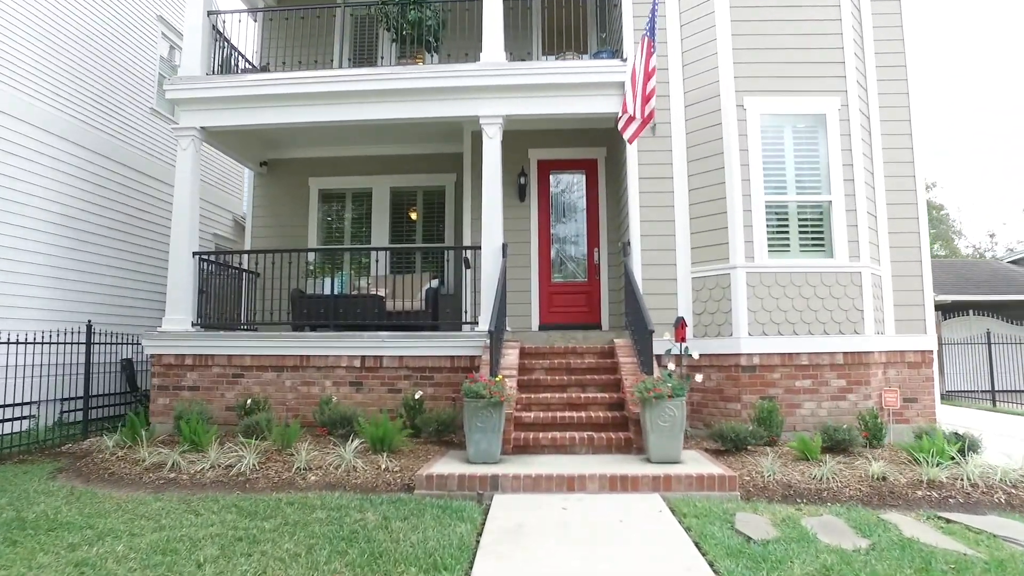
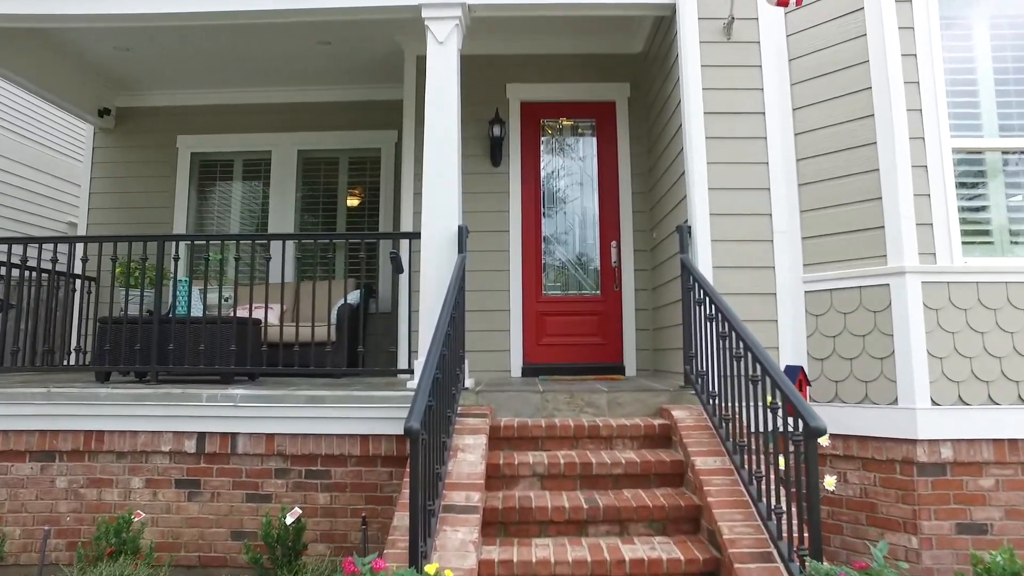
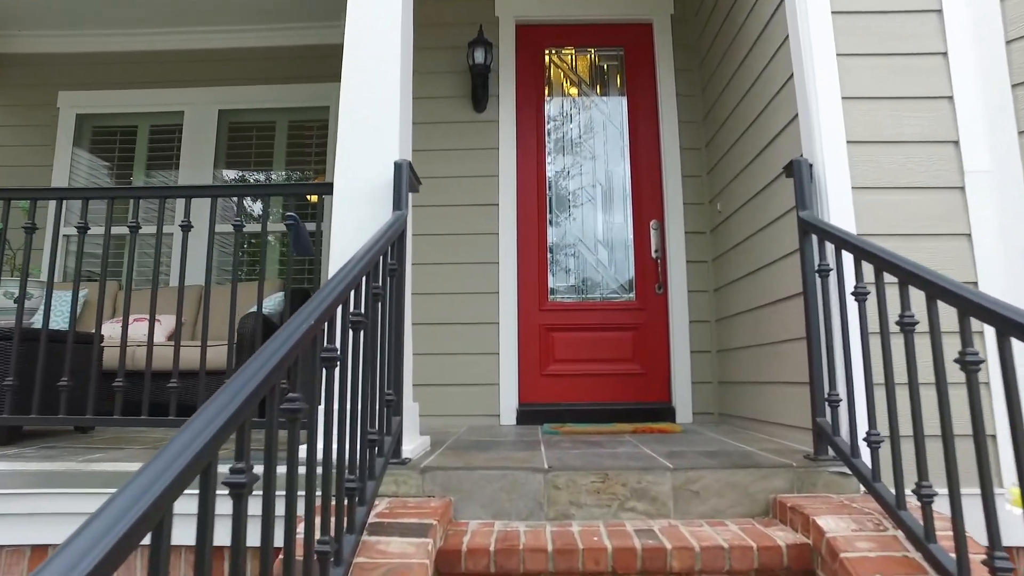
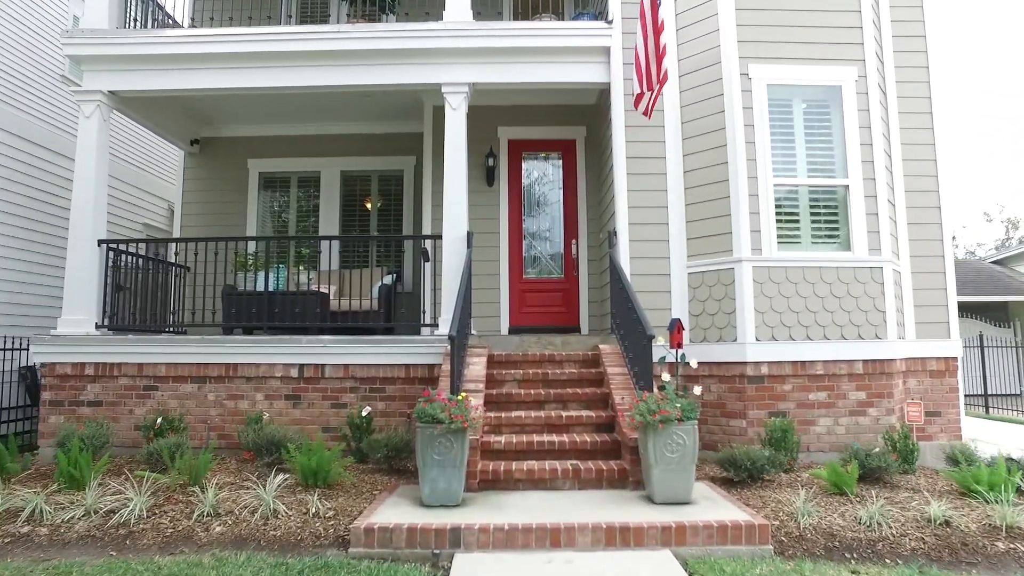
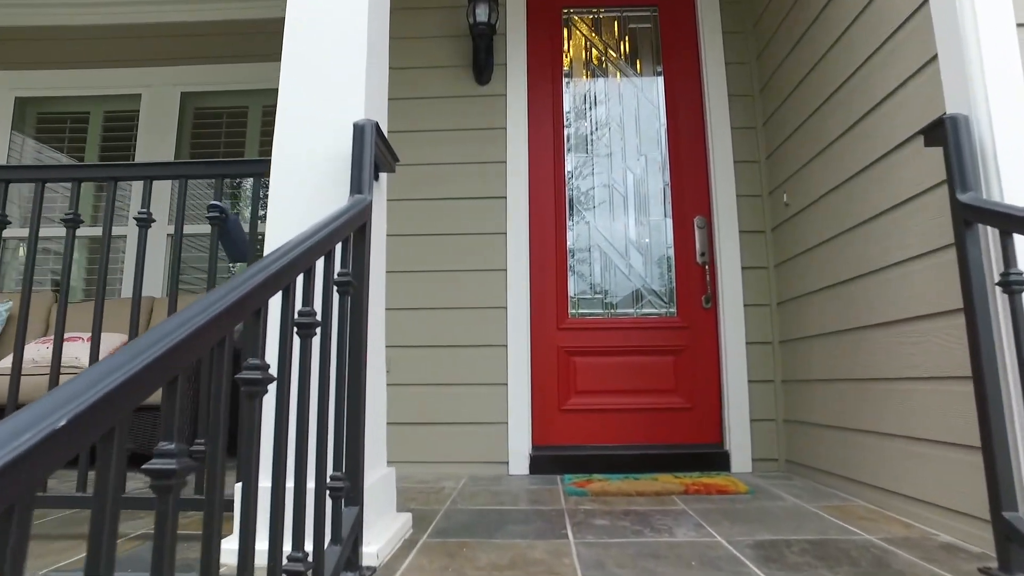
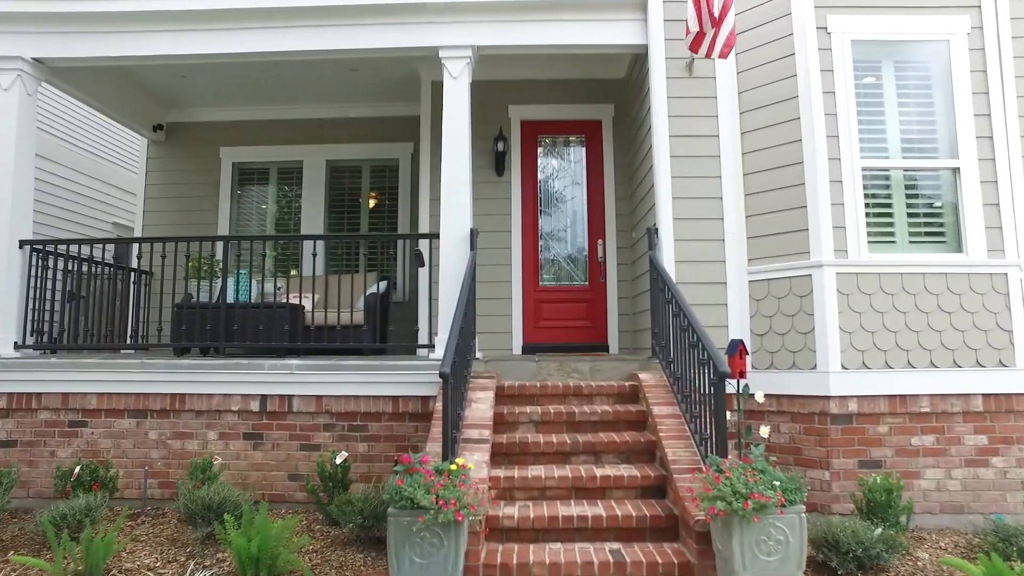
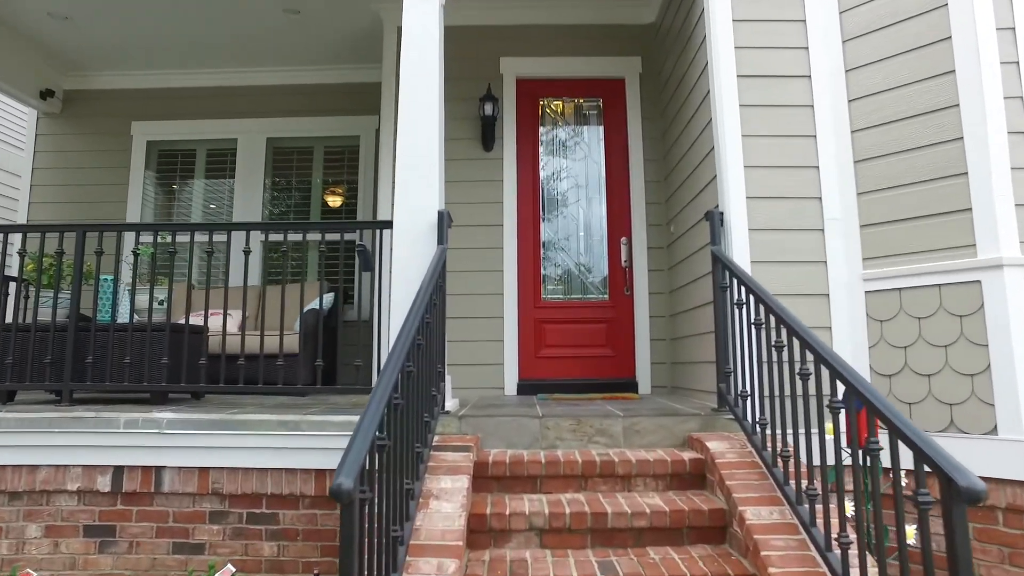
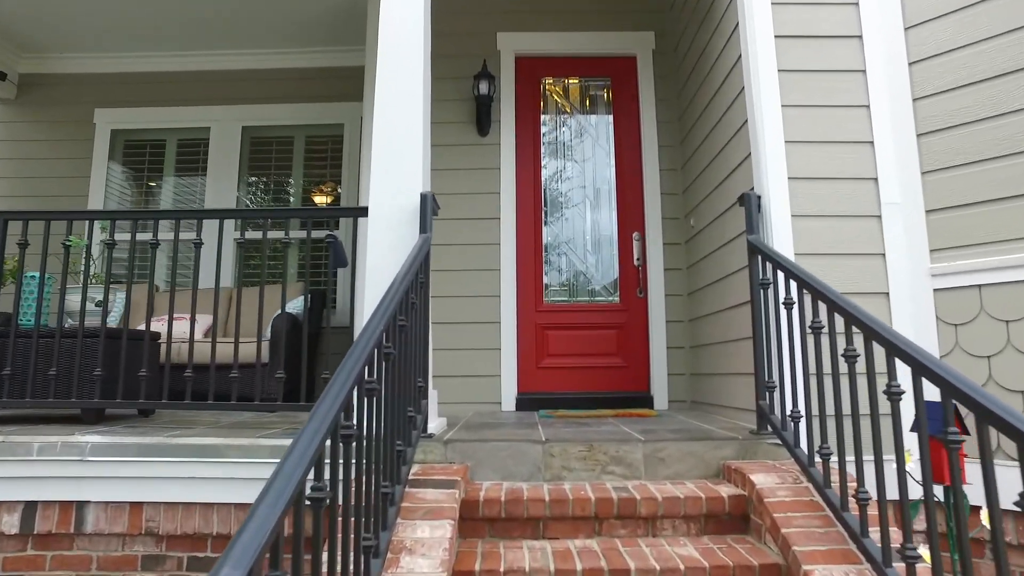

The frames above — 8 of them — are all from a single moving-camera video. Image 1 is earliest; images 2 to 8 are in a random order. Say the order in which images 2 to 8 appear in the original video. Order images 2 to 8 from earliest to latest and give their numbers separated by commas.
4, 6, 2, 7, 8, 3, 5
